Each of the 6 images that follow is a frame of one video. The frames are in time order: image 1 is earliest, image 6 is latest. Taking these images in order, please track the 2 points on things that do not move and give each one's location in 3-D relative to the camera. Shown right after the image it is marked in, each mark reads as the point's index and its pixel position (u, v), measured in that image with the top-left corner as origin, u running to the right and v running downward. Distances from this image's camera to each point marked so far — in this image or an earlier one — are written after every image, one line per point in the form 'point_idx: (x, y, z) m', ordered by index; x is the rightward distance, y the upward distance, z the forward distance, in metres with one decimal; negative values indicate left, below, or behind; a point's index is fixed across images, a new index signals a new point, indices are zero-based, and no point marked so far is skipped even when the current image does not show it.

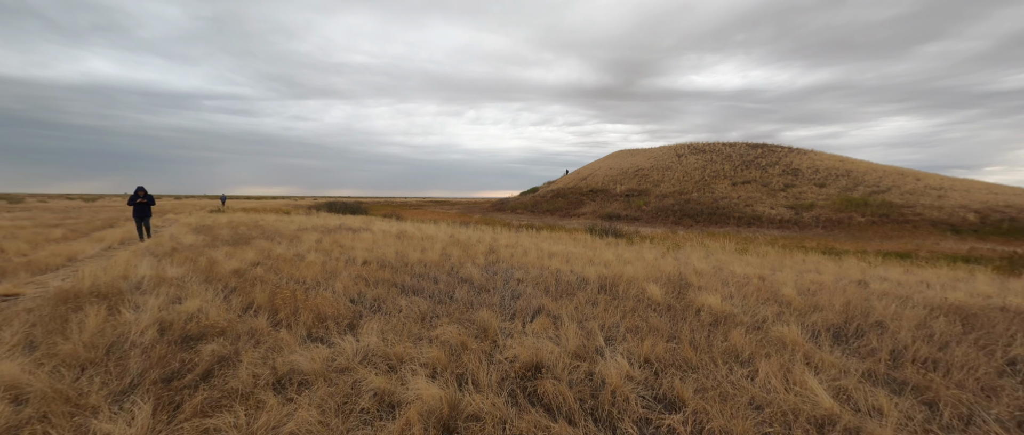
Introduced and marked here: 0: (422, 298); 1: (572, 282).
0: (-1.4, -1.3, +5.5) m
1: (+1.1, -1.2, +6.7) m
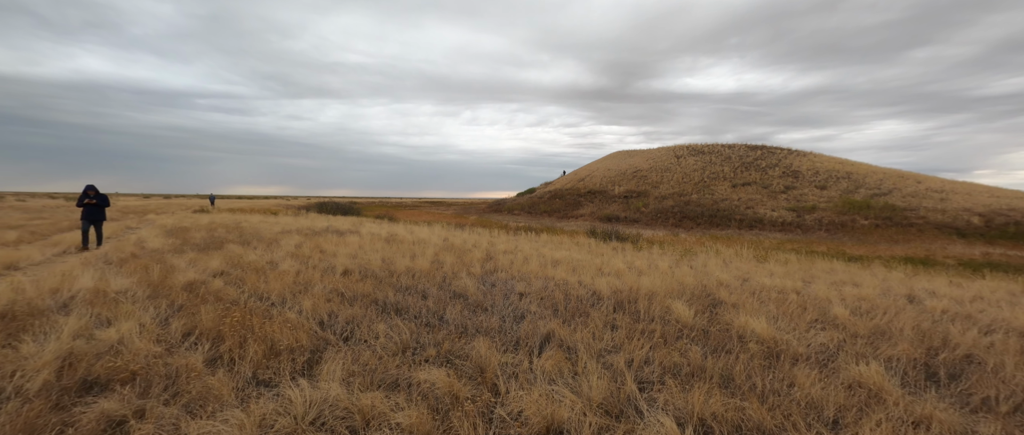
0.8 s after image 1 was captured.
0: (-1.4, -1.3, +4.6) m
1: (+1.2, -1.3, +5.8) m
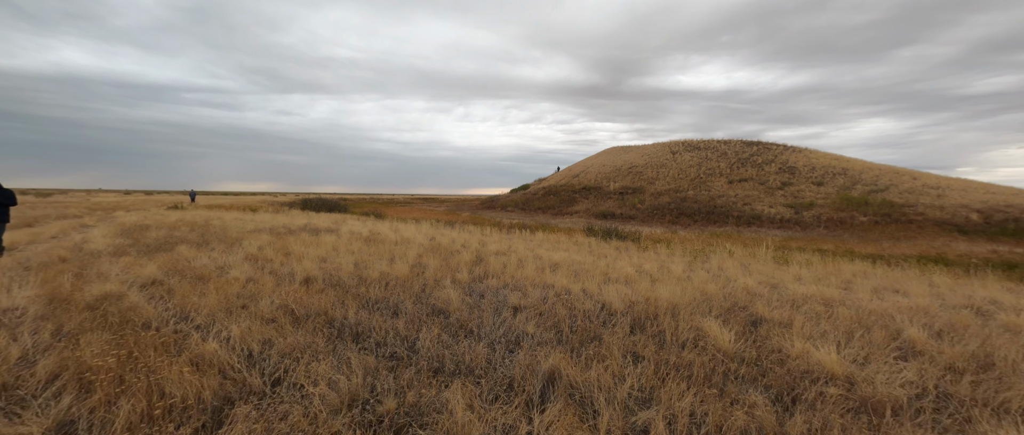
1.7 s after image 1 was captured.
0: (-1.5, -1.3, +3.5) m
1: (+1.1, -1.3, +4.7) m
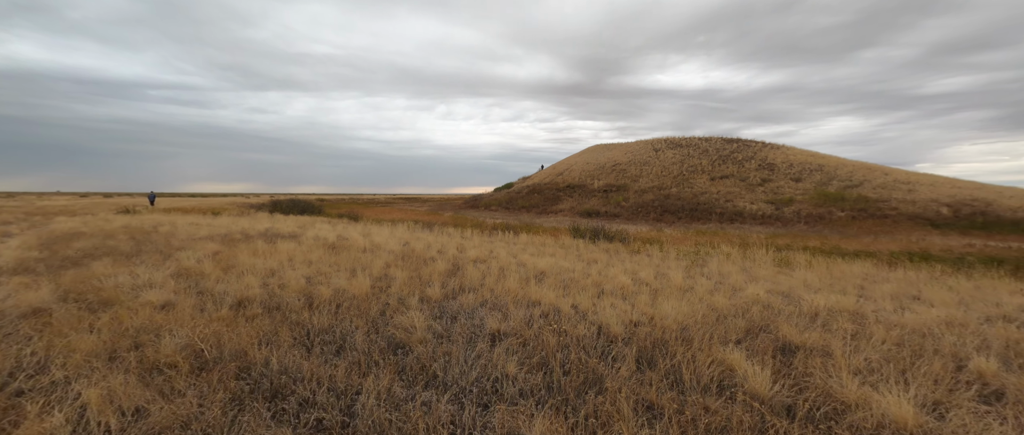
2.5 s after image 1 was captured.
0: (-1.6, -1.4, +2.5) m
1: (+0.8, -1.4, +3.8) m
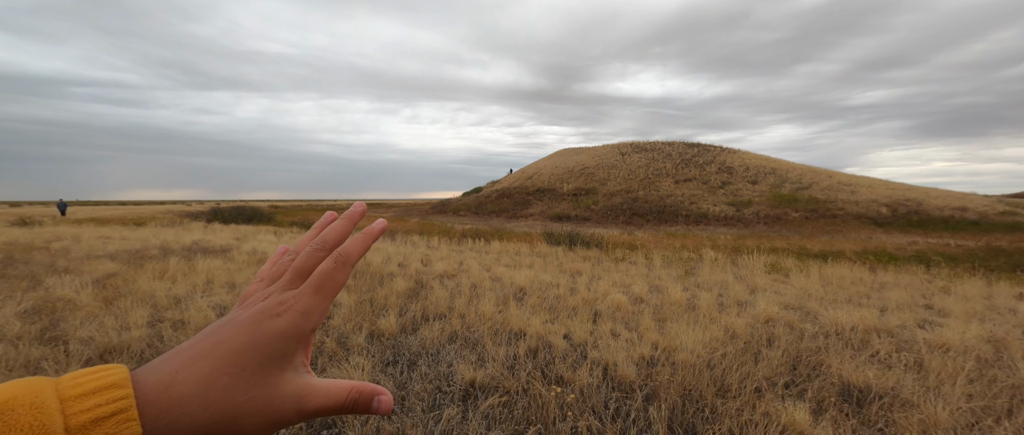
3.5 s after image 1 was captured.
0: (-1.6, -1.5, +1.2) m
1: (+0.7, -1.4, +2.8) m
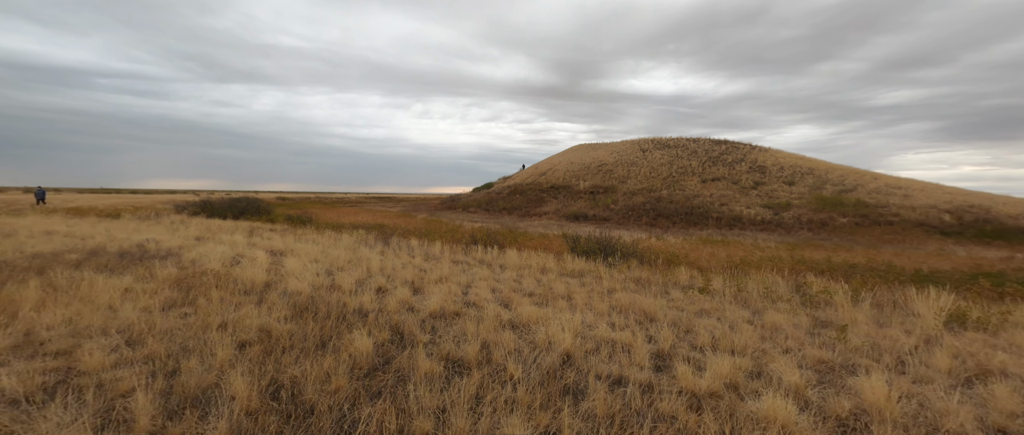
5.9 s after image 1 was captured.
0: (-1.4, -1.7, -1.4) m
1: (+1.0, -1.6, +0.1) m
